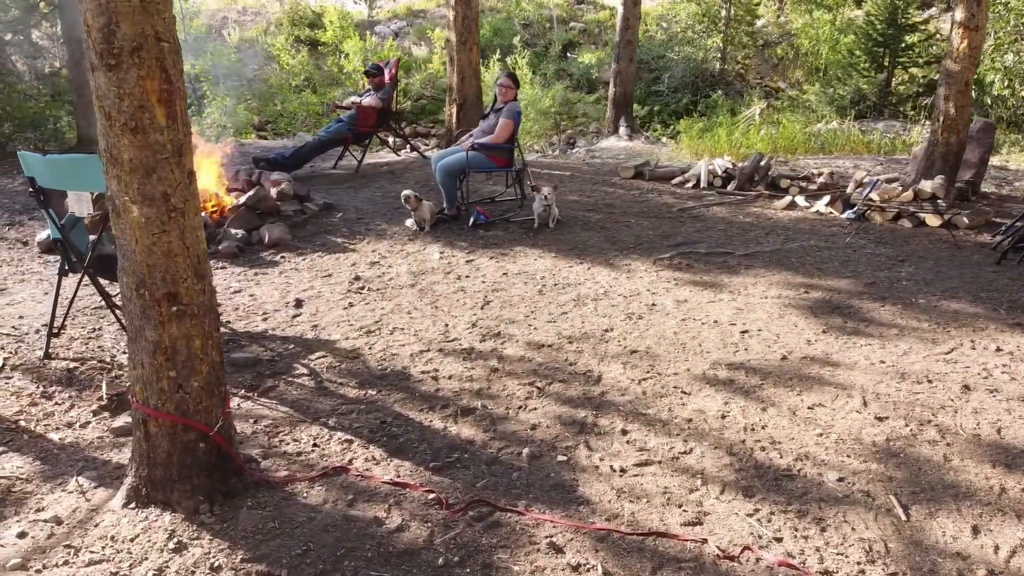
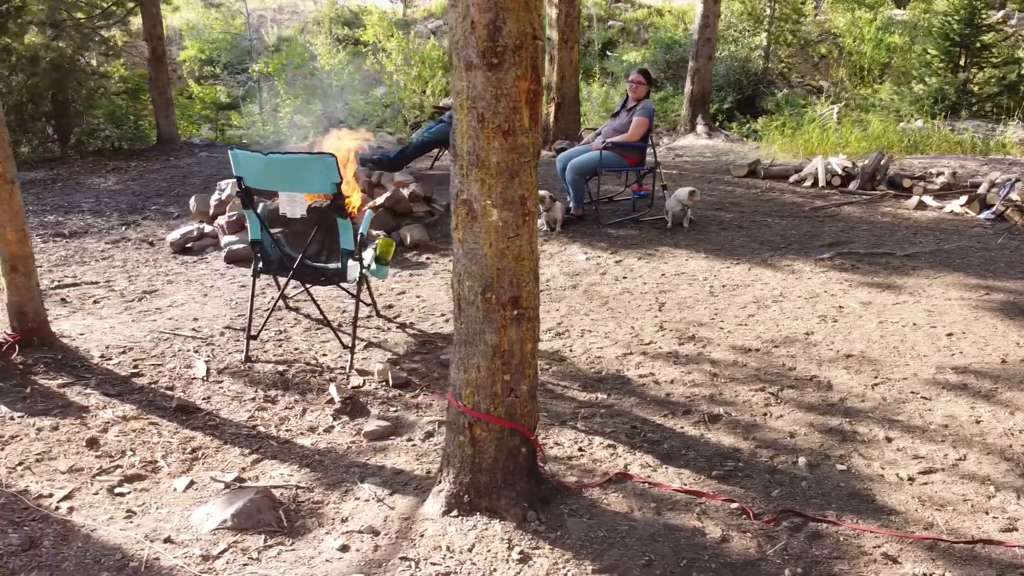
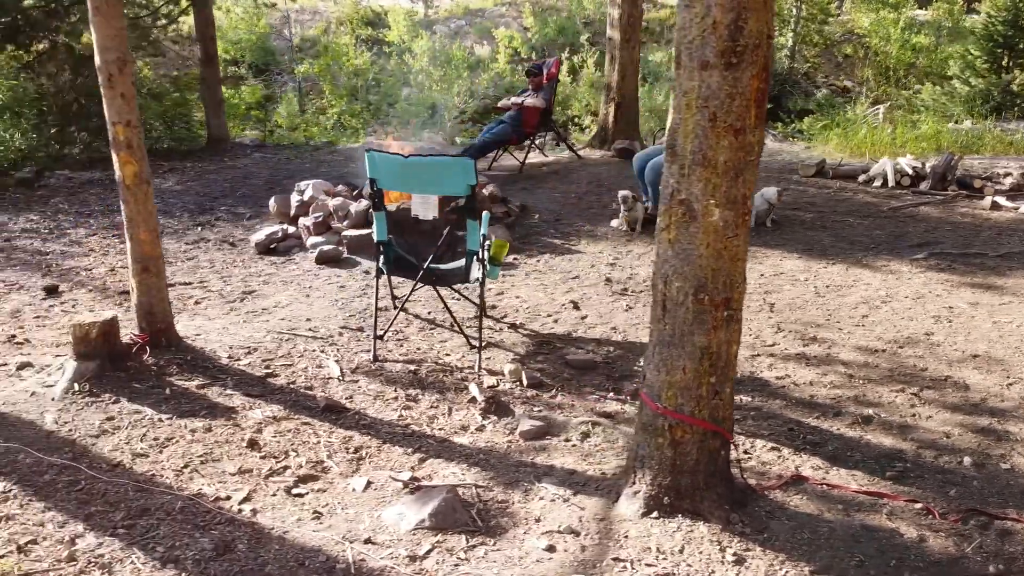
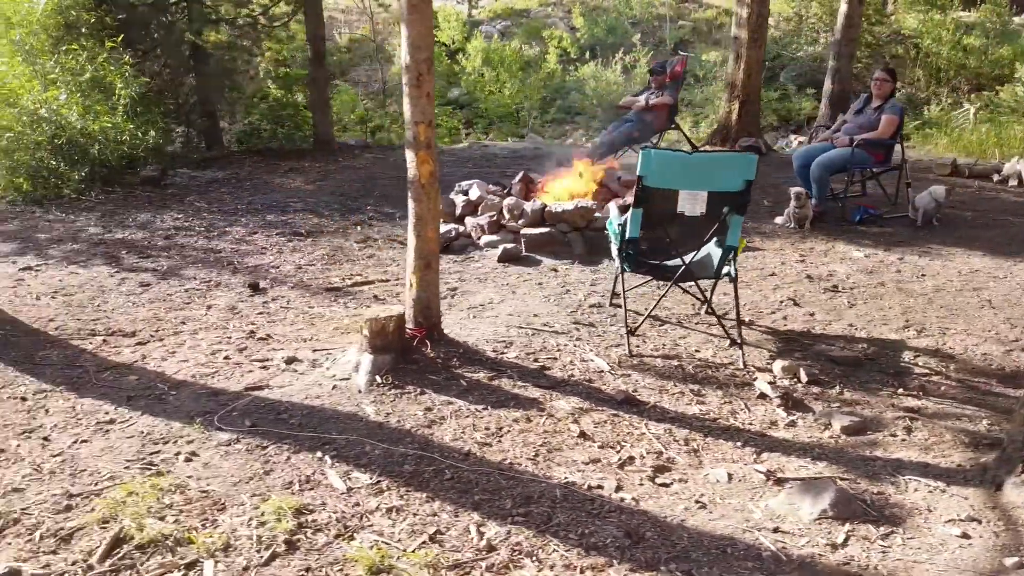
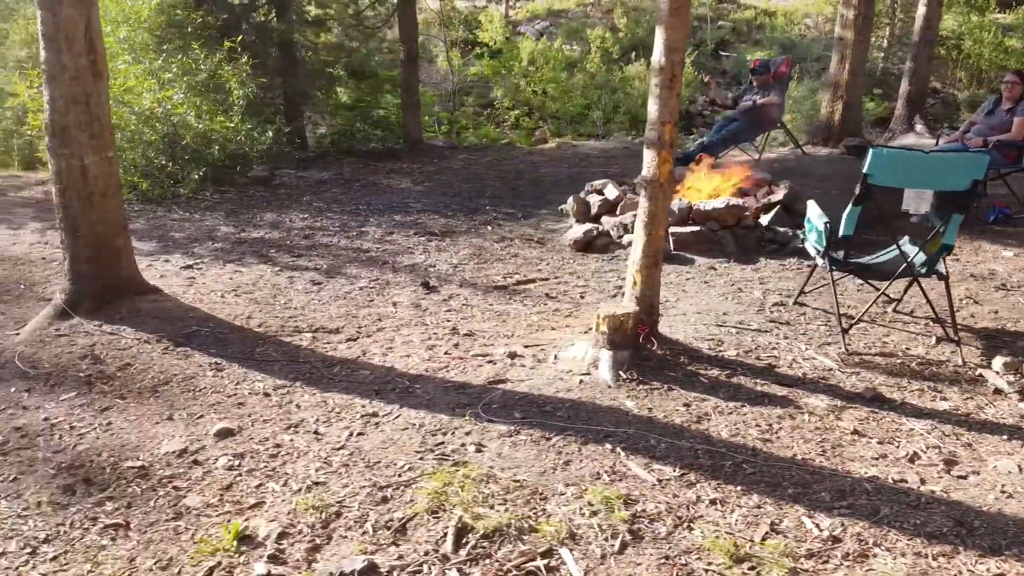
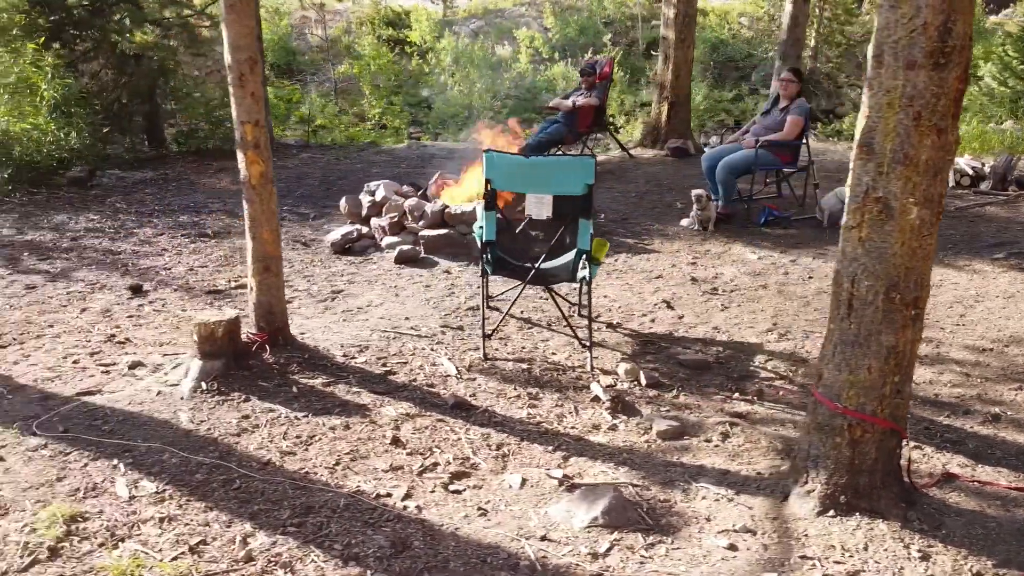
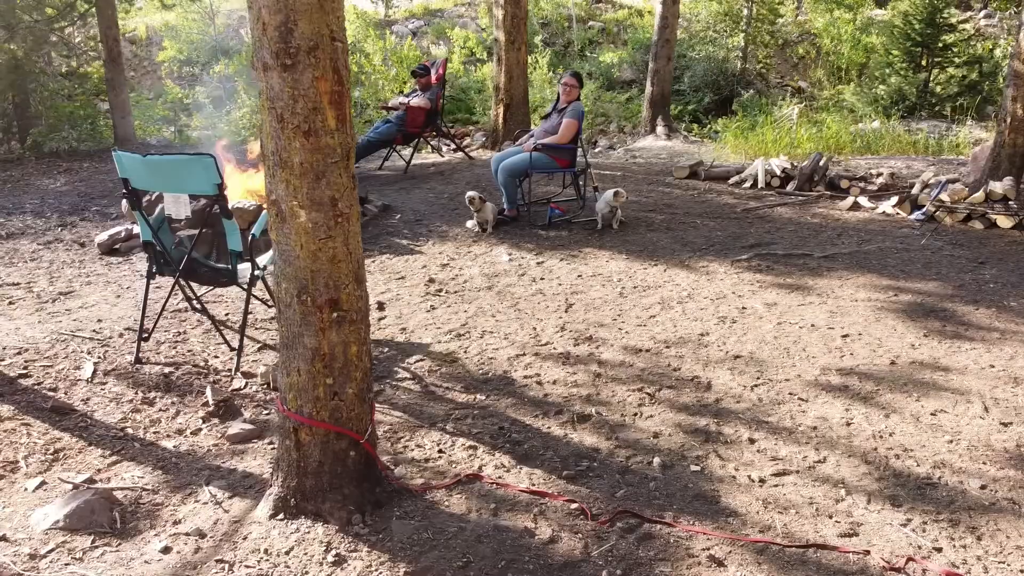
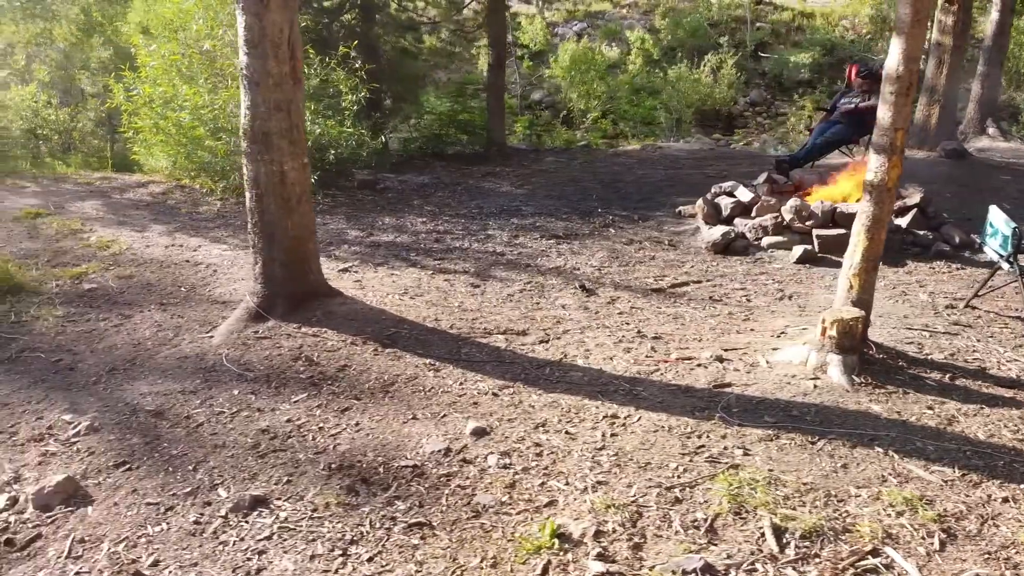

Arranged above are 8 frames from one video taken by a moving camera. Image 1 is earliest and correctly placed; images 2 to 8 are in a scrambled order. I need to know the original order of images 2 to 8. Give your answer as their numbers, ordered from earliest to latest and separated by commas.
7, 2, 3, 6, 4, 5, 8
